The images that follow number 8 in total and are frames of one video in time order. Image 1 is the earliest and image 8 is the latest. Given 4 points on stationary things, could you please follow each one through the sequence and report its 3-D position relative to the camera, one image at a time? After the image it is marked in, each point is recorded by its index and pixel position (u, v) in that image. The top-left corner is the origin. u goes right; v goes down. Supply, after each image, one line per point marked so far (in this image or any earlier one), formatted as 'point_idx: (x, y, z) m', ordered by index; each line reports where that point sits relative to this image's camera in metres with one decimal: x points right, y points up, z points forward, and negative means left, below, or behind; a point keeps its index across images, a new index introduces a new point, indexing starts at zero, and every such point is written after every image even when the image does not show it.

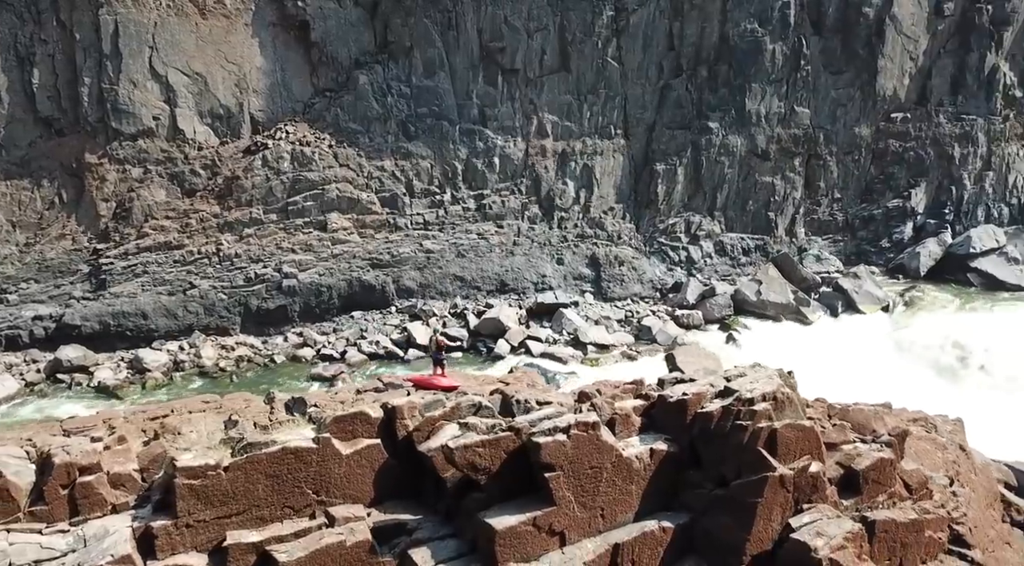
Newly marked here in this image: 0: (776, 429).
0: (+2.1, -1.3, +7.1) m
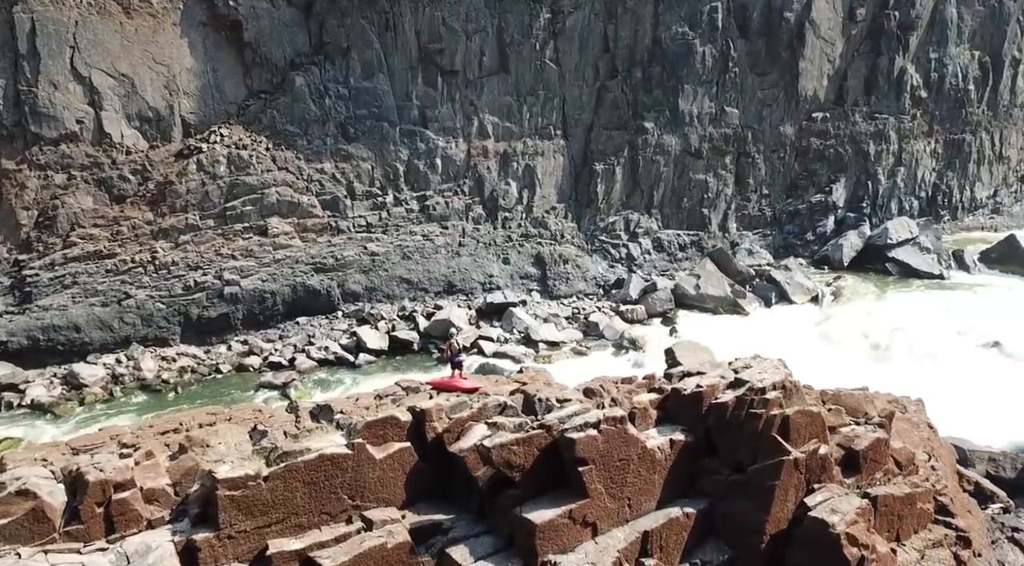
0: (+2.4, -1.2, +7.6) m
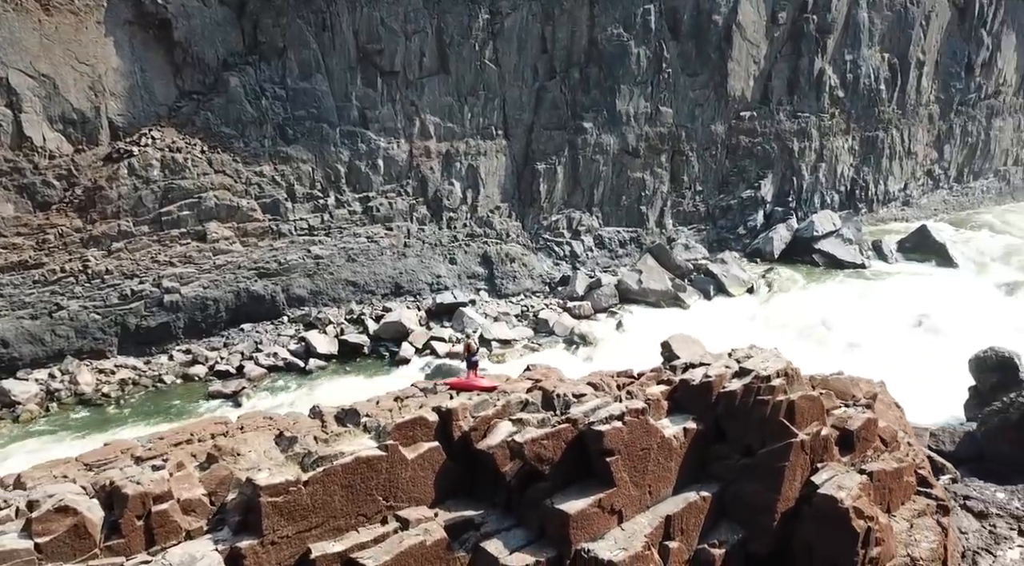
0: (+2.6, -1.1, +8.0) m
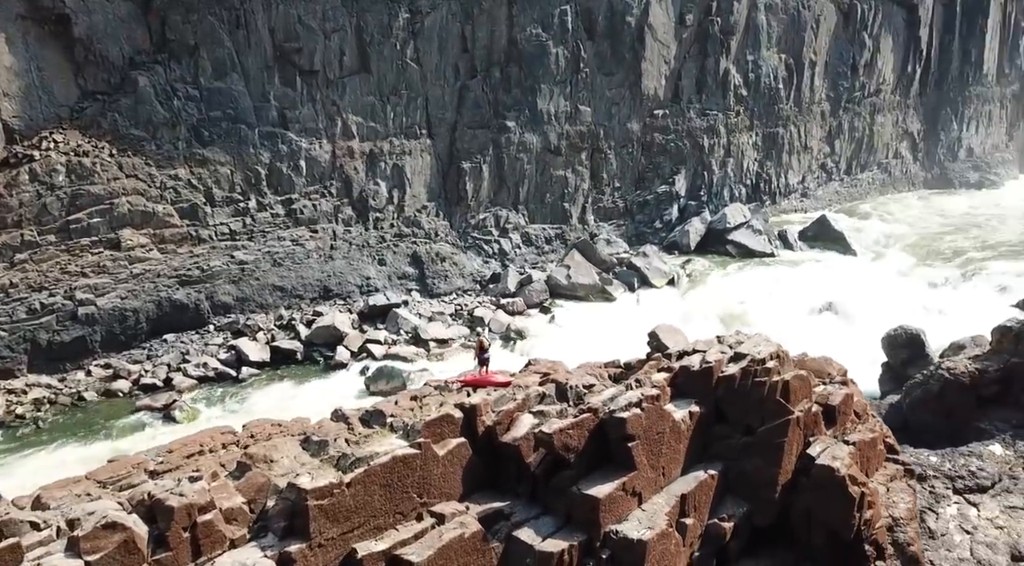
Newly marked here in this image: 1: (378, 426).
0: (+2.7, -1.0, +8.5) m
1: (-1.2, -1.2, +7.7) m
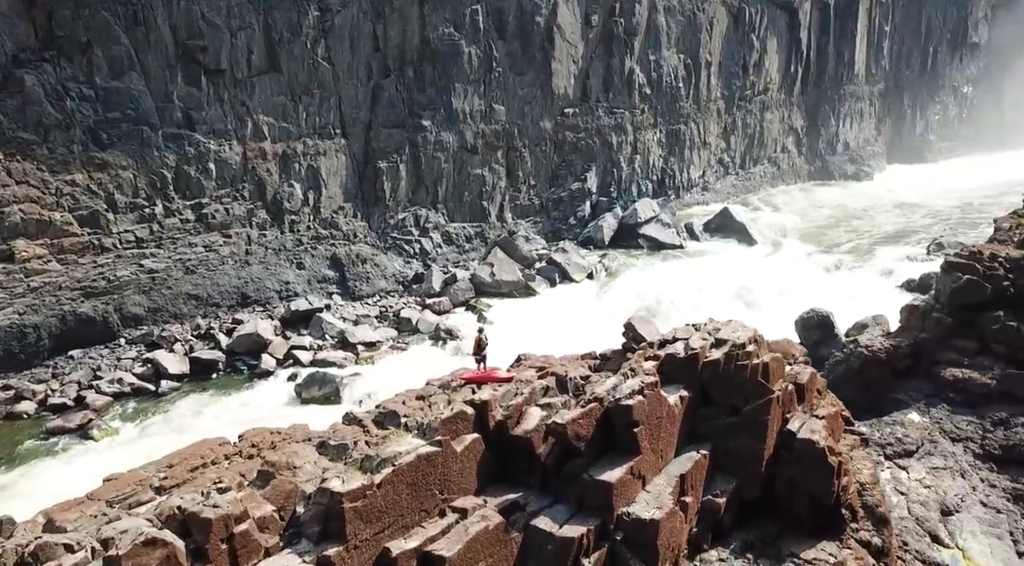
0: (+2.6, -0.8, +9.0) m
1: (-1.1, -1.2, +7.6) m
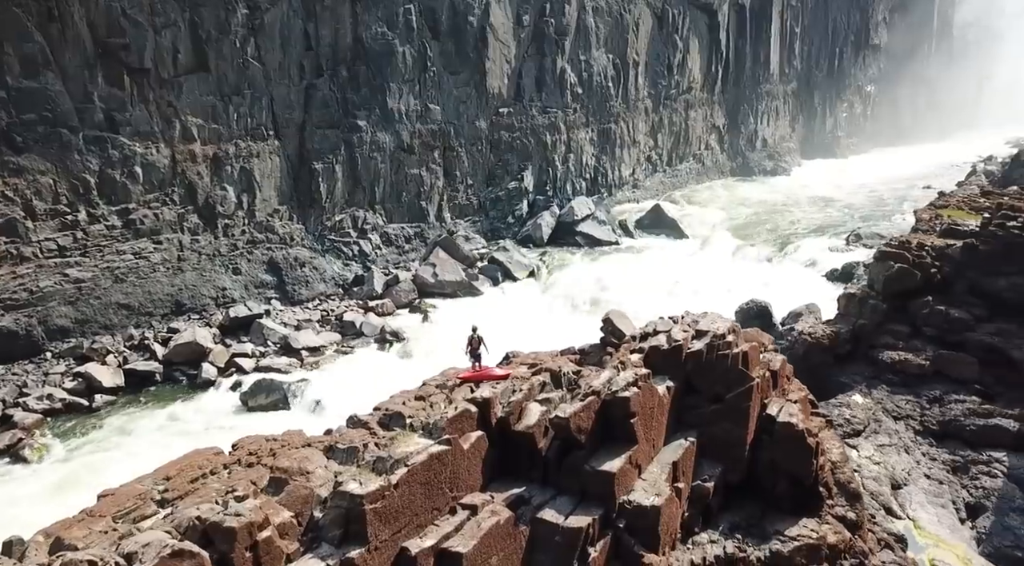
0: (+2.4, -0.7, +9.2) m
1: (-1.1, -1.2, +7.5) m
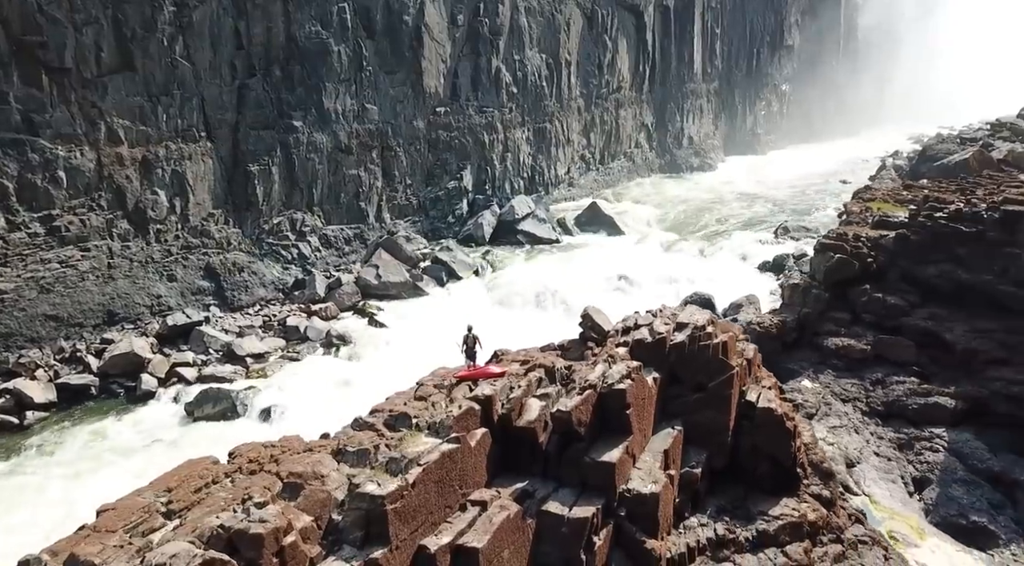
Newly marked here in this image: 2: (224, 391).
0: (+2.3, -0.6, +9.4) m
1: (-1.0, -1.2, +7.3) m
2: (-4.6, -1.7, +14.0) m
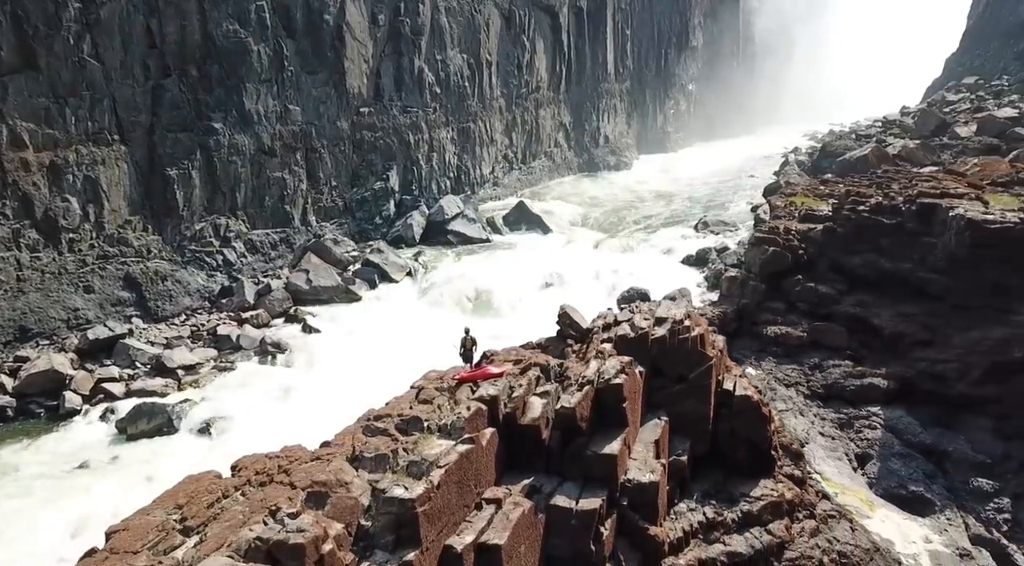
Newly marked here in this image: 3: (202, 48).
0: (+2.0, -0.4, +9.6) m
1: (-1.0, -1.1, +7.1) m
2: (-5.3, -1.8, +13.3) m
3: (-6.5, +4.9, +18.3) m
